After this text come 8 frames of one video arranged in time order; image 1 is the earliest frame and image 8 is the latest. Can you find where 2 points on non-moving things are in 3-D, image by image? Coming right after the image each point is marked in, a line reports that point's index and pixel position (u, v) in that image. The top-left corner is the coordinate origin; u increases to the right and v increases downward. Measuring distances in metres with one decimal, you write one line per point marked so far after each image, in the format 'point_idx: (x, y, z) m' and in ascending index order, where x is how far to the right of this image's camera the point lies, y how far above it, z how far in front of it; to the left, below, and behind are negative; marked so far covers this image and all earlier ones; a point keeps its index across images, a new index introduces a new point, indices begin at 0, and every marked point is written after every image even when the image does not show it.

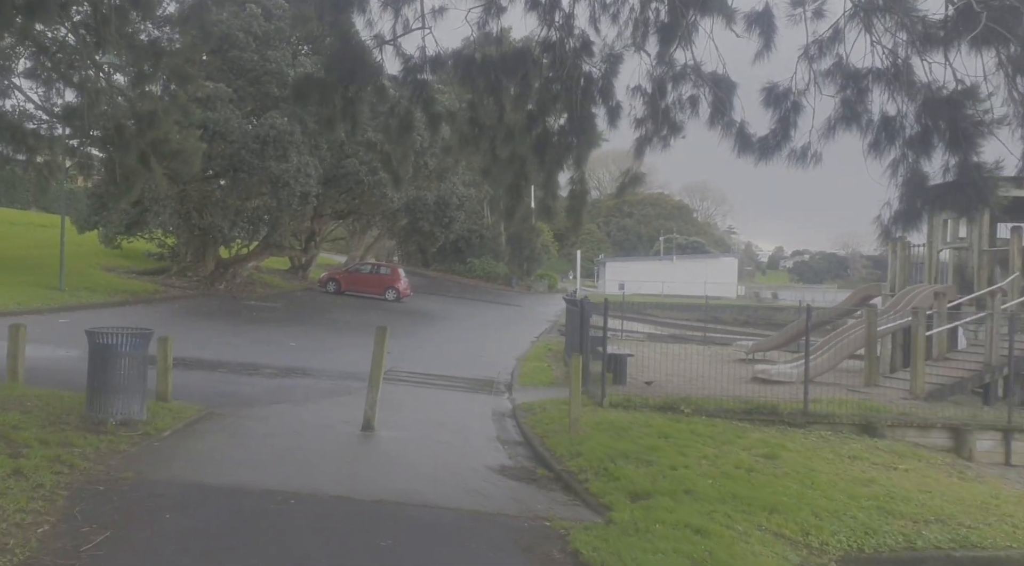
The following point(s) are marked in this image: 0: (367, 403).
0: (-1.6, -1.3, +8.9) m
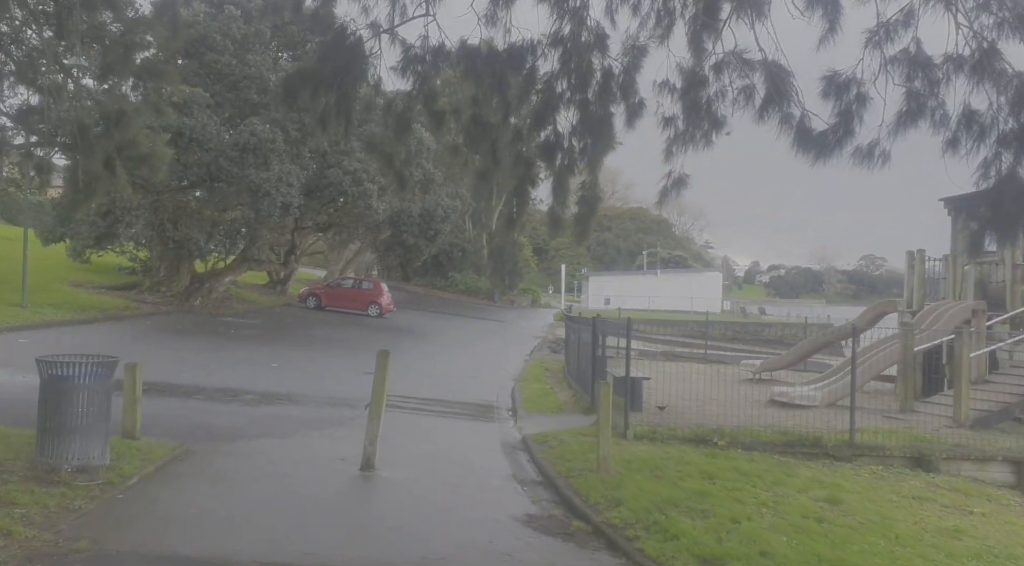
0: (-1.4, -1.5, +7.7) m
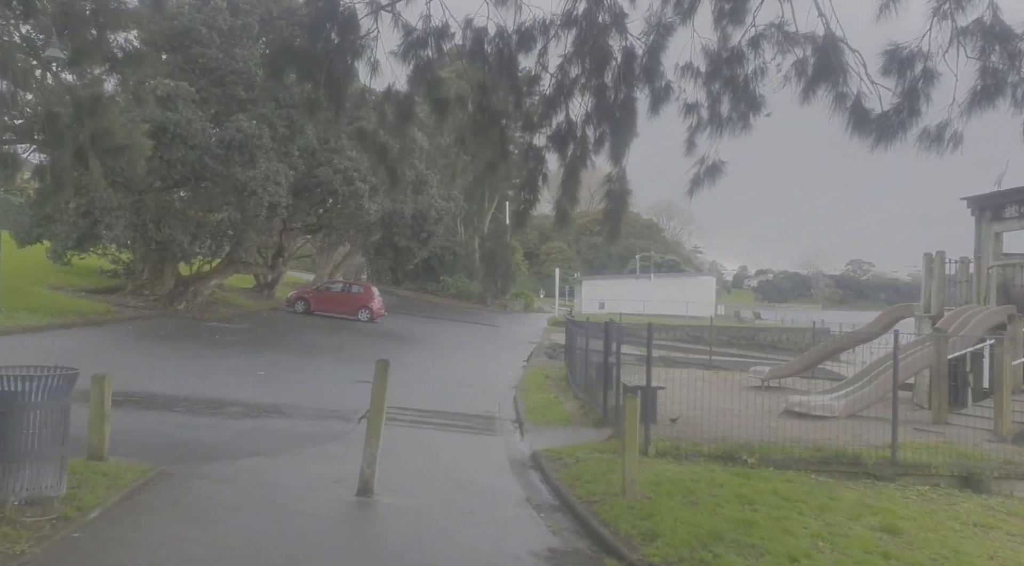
0: (-1.3, -1.5, +6.9) m
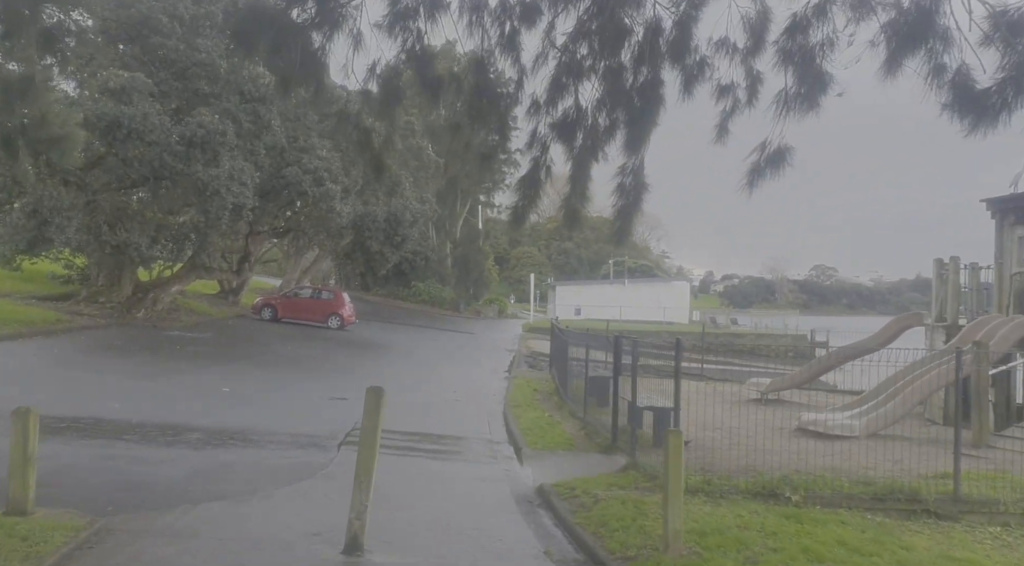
0: (-1.1, -1.6, +5.7) m
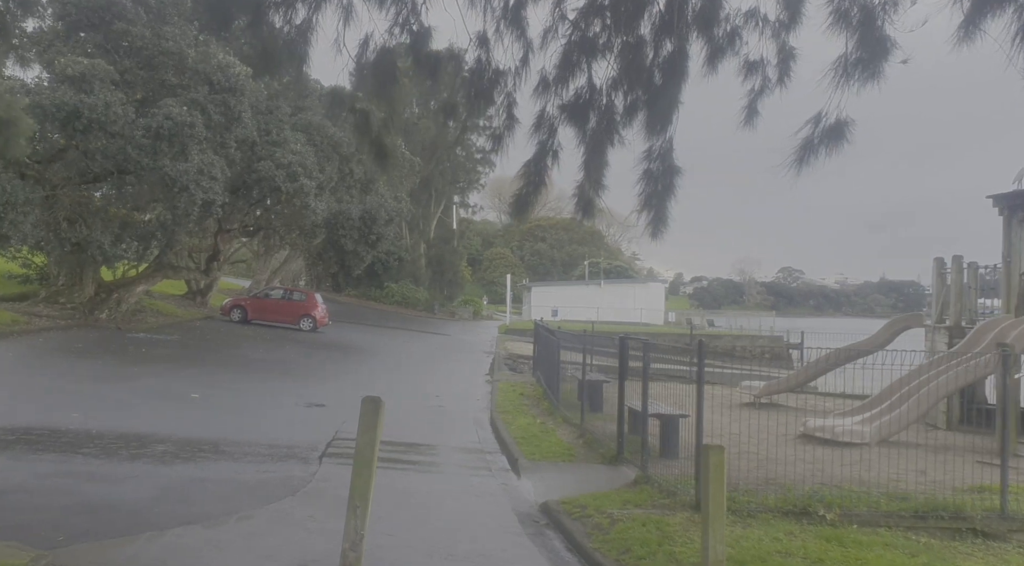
0: (-1.0, -1.5, +4.9) m
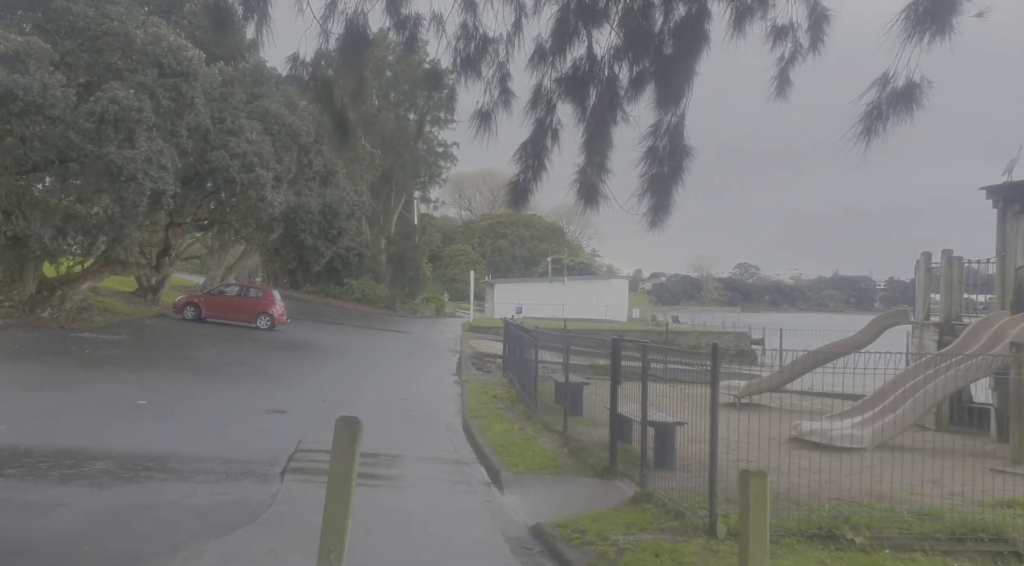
0: (-1.0, -1.5, +4.1) m
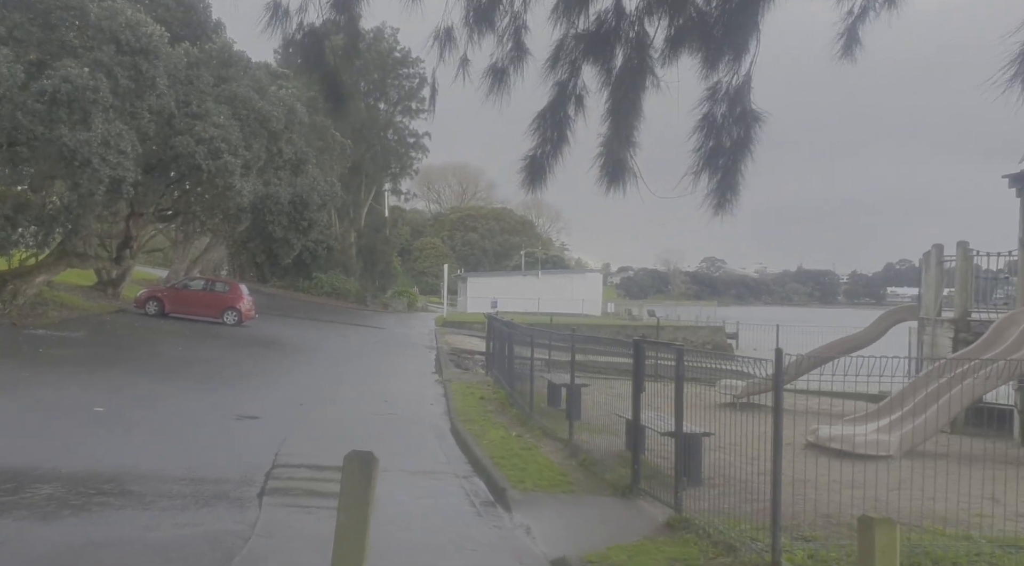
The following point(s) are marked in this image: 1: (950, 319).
0: (-0.7, -1.5, +3.1) m
1: (+6.9, -0.6, +13.0) m
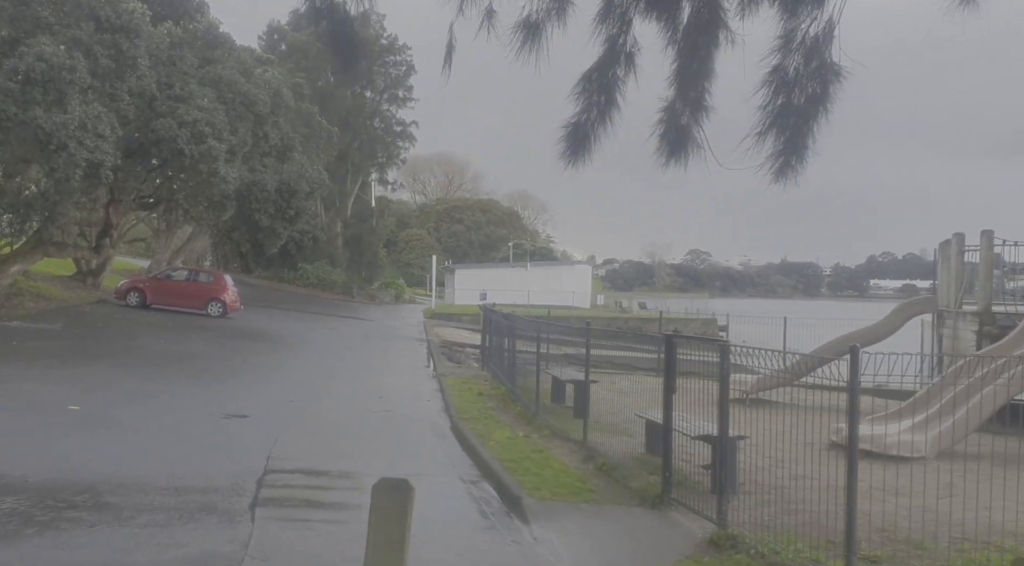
0: (-0.5, -1.5, +2.4) m
1: (+7.0, -0.5, +12.4) m
